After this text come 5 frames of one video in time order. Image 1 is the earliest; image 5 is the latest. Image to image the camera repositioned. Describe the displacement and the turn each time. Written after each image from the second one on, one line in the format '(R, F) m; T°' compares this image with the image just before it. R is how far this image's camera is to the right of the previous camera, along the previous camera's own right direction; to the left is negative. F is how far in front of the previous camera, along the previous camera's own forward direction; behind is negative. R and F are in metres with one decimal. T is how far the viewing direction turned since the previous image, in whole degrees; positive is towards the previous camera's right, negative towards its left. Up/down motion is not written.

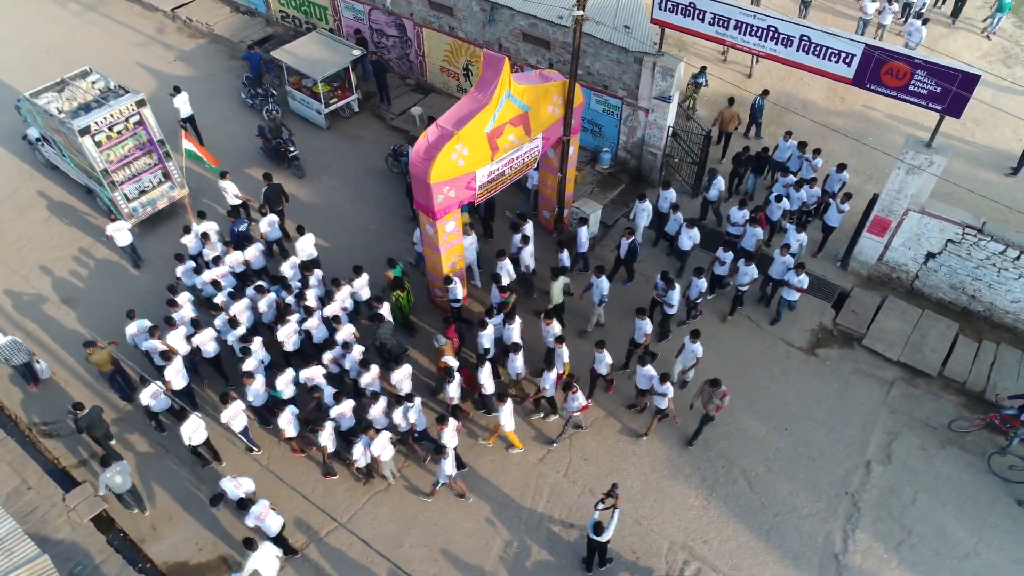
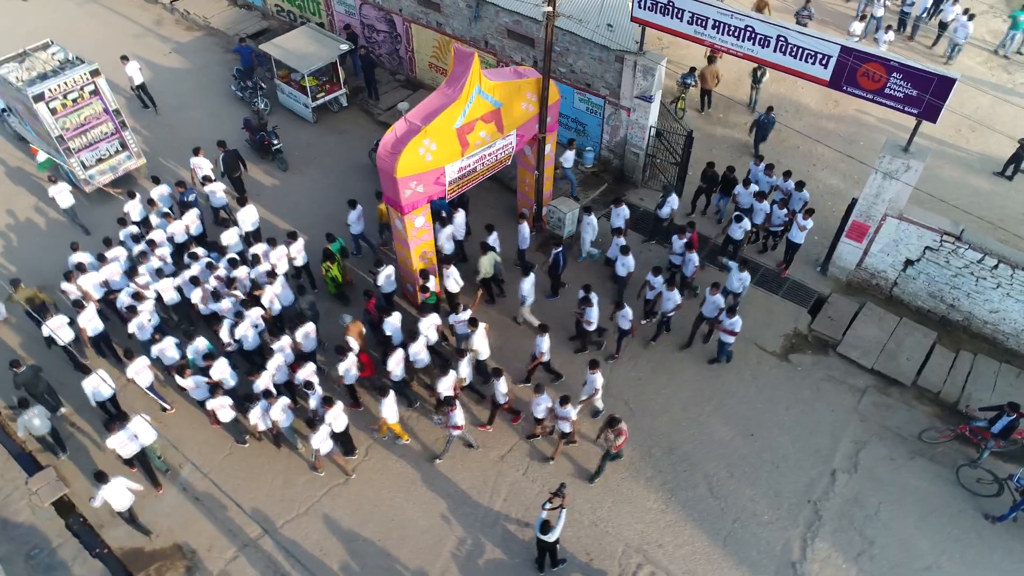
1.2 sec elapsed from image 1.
(+0.7, +0.1) m; -1°
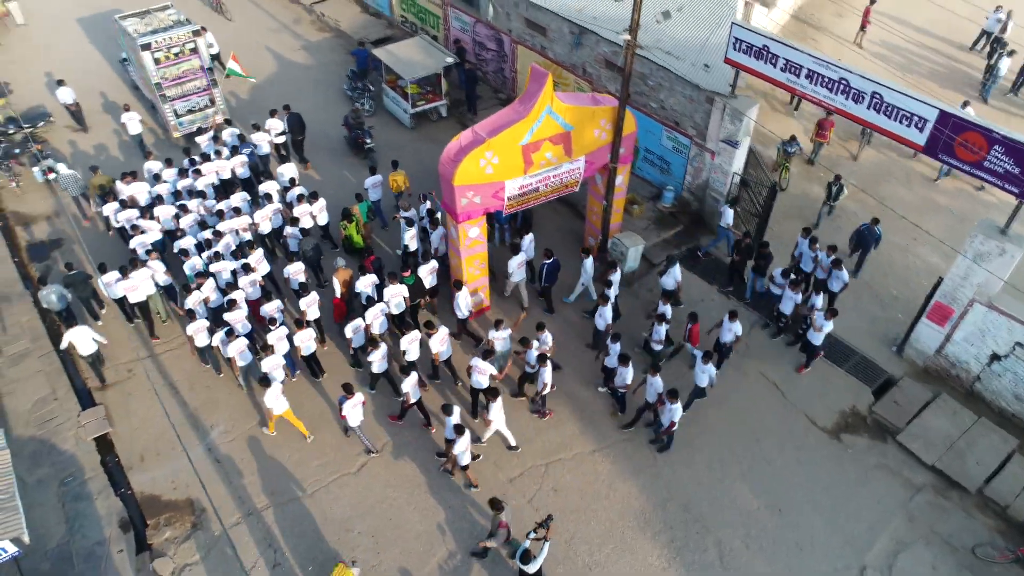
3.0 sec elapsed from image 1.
(+1.0, +0.2) m; -9°
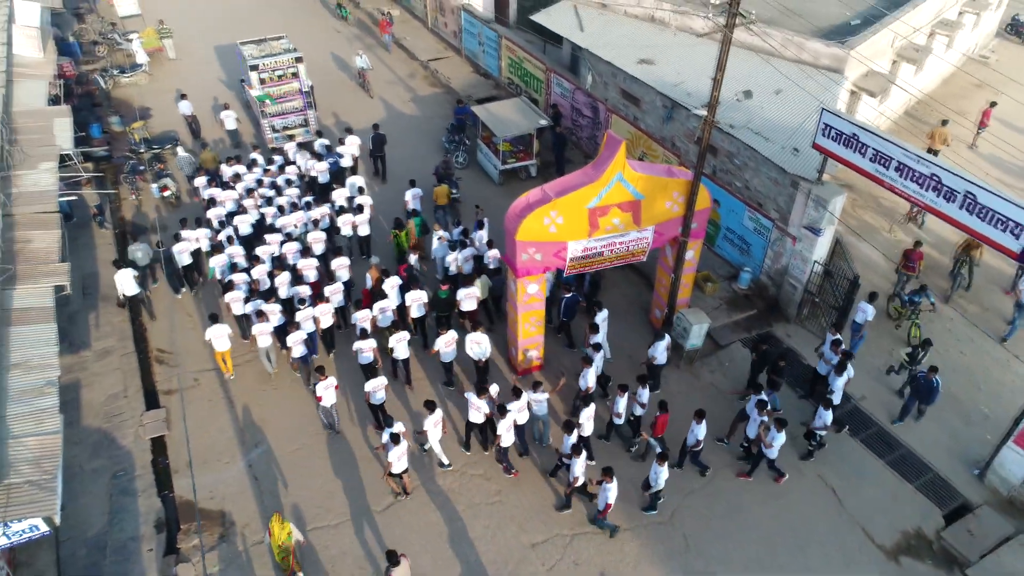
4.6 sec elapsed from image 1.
(+0.7, +0.1) m; -8°
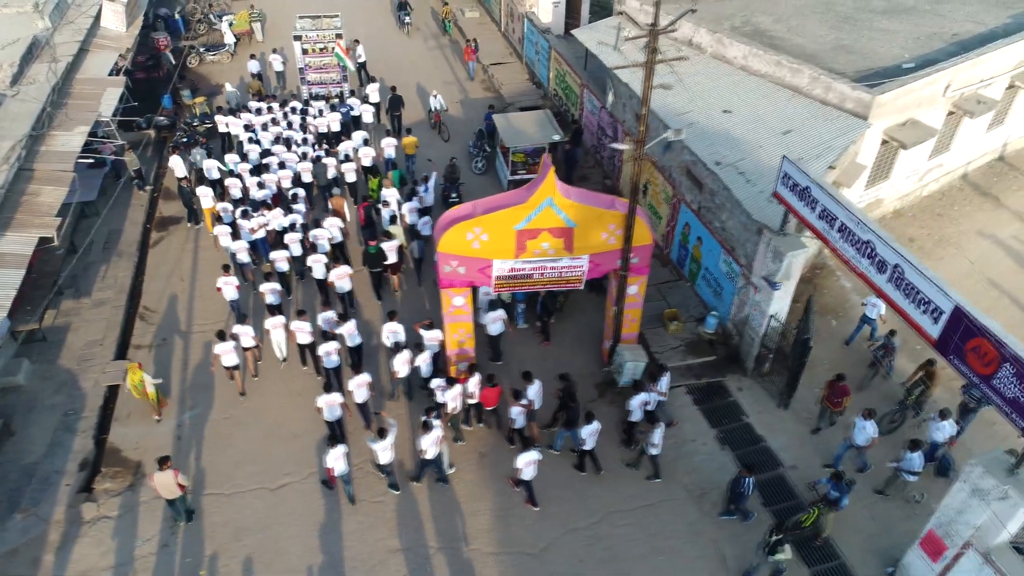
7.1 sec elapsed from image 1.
(+3.0, +0.2) m; -10°
